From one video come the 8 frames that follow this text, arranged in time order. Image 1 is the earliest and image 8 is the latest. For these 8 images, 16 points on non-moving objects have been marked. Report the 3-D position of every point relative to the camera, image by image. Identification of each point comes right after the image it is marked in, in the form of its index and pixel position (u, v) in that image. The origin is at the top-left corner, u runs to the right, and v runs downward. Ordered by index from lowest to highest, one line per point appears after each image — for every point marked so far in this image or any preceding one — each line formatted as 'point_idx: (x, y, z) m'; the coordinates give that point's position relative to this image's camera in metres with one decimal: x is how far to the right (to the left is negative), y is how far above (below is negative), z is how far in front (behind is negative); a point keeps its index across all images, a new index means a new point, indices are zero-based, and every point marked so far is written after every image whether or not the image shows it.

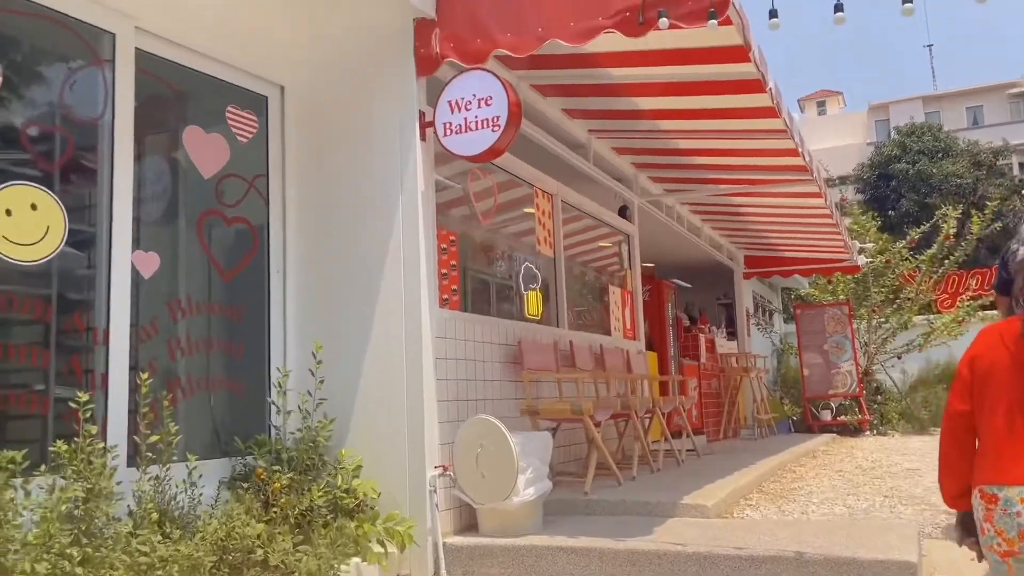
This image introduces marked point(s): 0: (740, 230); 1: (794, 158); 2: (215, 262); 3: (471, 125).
0: (+3.1, +0.8, +11.3) m
1: (+2.3, +1.1, +7.0) m
2: (-1.6, +0.1, +4.5) m
3: (-0.2, +0.9, +4.5) m
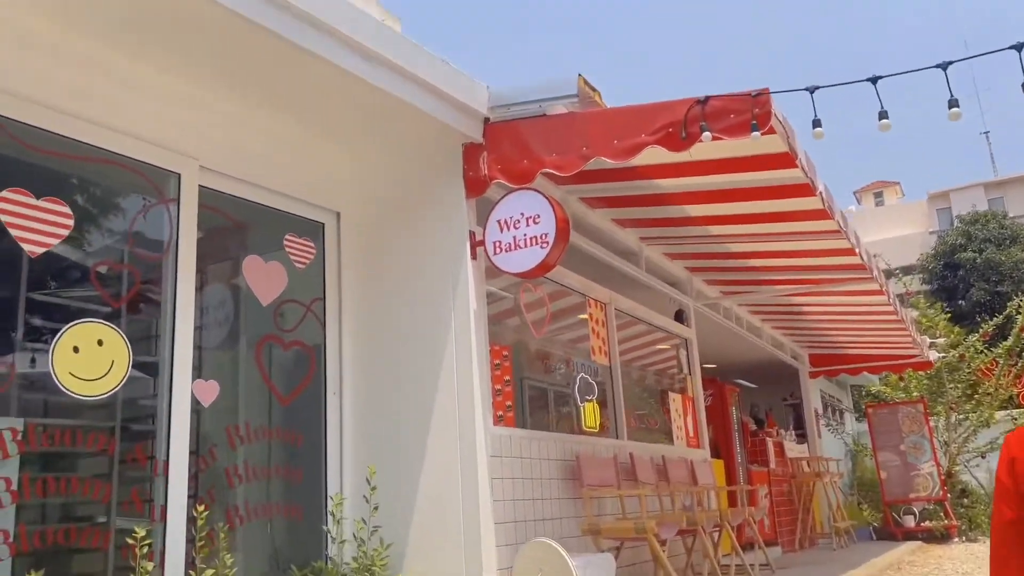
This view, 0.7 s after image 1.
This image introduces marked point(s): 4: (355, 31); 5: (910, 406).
0: (+3.8, -0.5, +11.1) m
1: (+2.8, +0.3, +6.9) m
2: (-1.3, -0.5, +4.5) m
3: (0.0, +0.2, +4.5) m
4: (-0.7, +1.2, +3.9) m
5: (+5.5, -1.6, +11.6) m
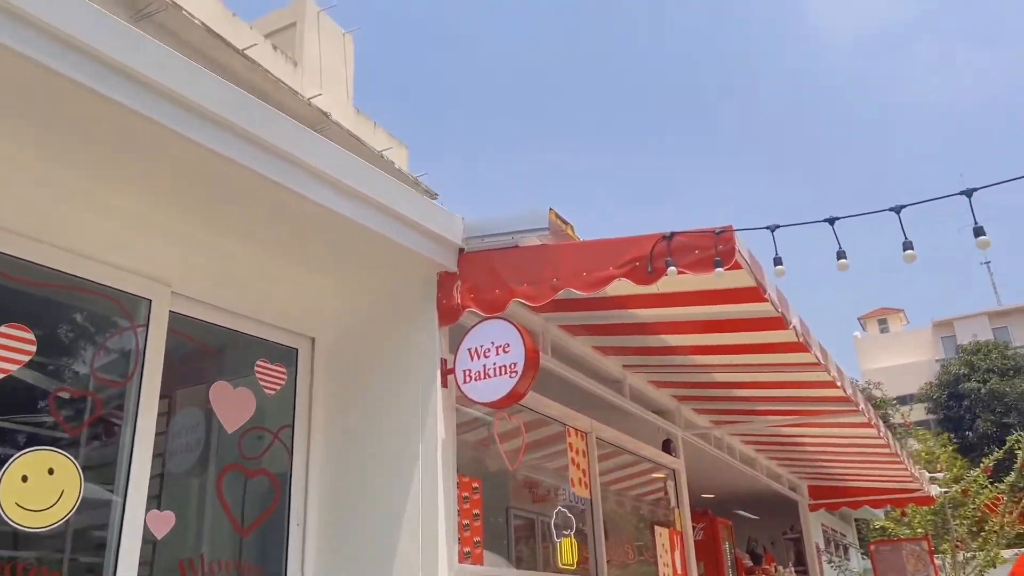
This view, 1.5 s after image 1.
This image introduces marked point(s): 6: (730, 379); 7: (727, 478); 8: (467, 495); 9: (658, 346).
0: (+3.7, -2.2, +10.8) m
1: (+2.6, -0.8, +6.8) m
2: (-1.5, -1.2, +4.4) m
3: (-0.1, -0.5, +4.5) m
4: (-0.9, +0.6, +4.0) m
5: (+5.3, -3.4, +11.2) m
6: (+1.9, -0.8, +7.1) m
7: (+2.8, -2.5, +11.0) m
8: (-0.3, -1.2, +4.8) m
9: (+1.1, -0.5, +6.5) m
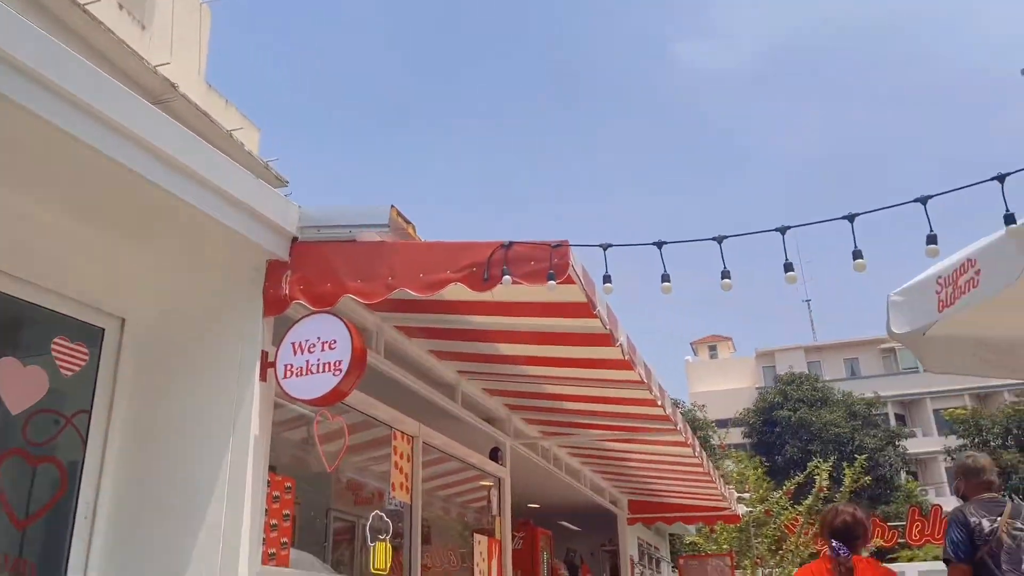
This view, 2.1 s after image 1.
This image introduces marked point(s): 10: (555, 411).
0: (+1.4, -2.5, +11.2) m
1: (+1.2, -1.0, +7.1) m
2: (-2.4, -1.0, +4.0) m
3: (-1.0, -0.4, +4.4) m
4: (-1.6, +0.7, +3.8) m
5: (+2.9, -3.8, +11.8) m
6: (+0.4, -0.9, +7.3) m
7: (+0.5, -2.7, +11.2) m
8: (-1.3, -1.1, +4.6) m
9: (-0.1, -0.5, +6.5) m
10: (+0.4, -1.2, +8.0) m
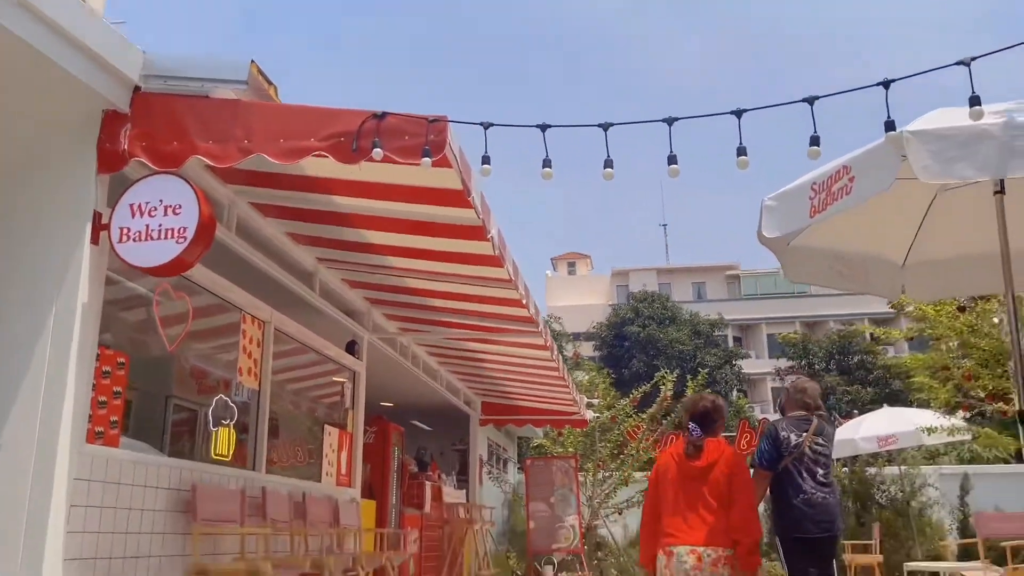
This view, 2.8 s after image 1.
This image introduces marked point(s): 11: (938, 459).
0: (-0.5, -1.2, +11.3) m
1: (+0.1, -0.2, +7.1) m
2: (-3.0, -0.3, +3.4) m
3: (-1.7, +0.3, +3.9) m
4: (-2.0, +1.3, +3.2) m
5: (+0.7, -2.5, +12.2) m
6: (-0.7, 0.0, +7.1) m
7: (-1.4, -1.3, +11.2) m
8: (-2.0, -0.4, +4.2) m
9: (-1.1, +0.3, +6.2) m
10: (-0.9, -0.2, +7.8) m
11: (+7.9, -3.2, +15.6) m
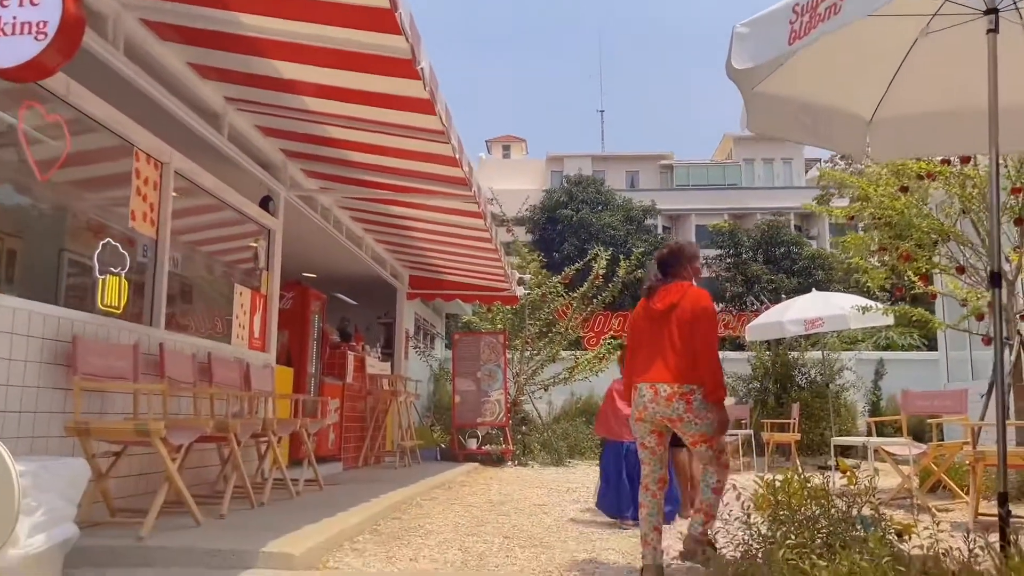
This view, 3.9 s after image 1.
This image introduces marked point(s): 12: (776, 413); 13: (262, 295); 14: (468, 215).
0: (-1.4, +0.5, +10.8) m
1: (-0.5, +0.9, +6.5) m
2: (-3.3, +0.4, +2.7) m
3: (-1.9, +1.0, +3.2) m
4: (-2.2, +1.9, +2.3) m
5: (-0.3, -0.7, +12.0) m
6: (-1.3, +1.2, +6.4) m
7: (-2.3, +0.4, +10.6) m
8: (-2.3, +0.4, +3.5) m
9: (-1.6, +1.4, +5.5) m
10: (-1.5, +1.1, +7.2) m
11: (+6.6, -1.1, +16.0) m
12: (+4.1, -2.0, +13.2) m
13: (-2.1, -0.1, +7.1) m
14: (-0.5, +0.7, +8.4) m
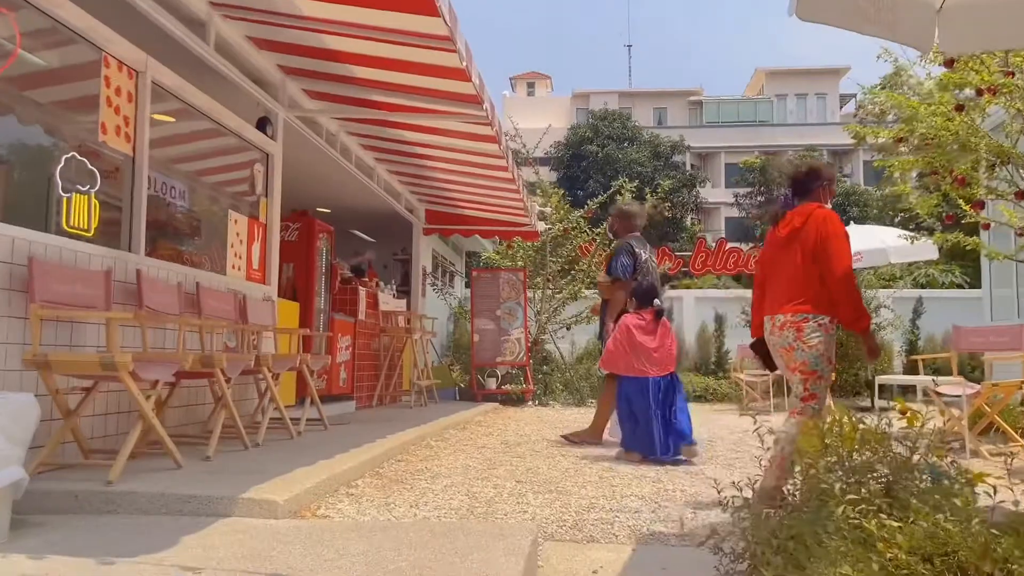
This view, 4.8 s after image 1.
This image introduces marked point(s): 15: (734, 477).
0: (-1.1, +1.3, +10.2) m
1: (-0.4, +1.5, +5.9) m
2: (-3.3, +0.7, +2.3) m
3: (-1.9, +1.3, +2.7) m
4: (-2.2, +2.2, +1.7) m
5: (0.0, +0.2, +11.5) m
6: (-1.2, +1.7, +5.9) m
7: (-2.0, +1.2, +10.1) m
8: (-2.3, +0.7, +3.1) m
9: (-1.5, +1.8, +4.9) m
10: (-1.4, +1.6, +6.7) m
11: (+7.0, +0.1, +15.3) m
12: (+4.4, -1.0, +12.6) m
13: (-2.0, +0.5, +6.7) m
14: (-0.3, +1.4, +7.8) m
15: (+1.3, -1.1, +5.0) m
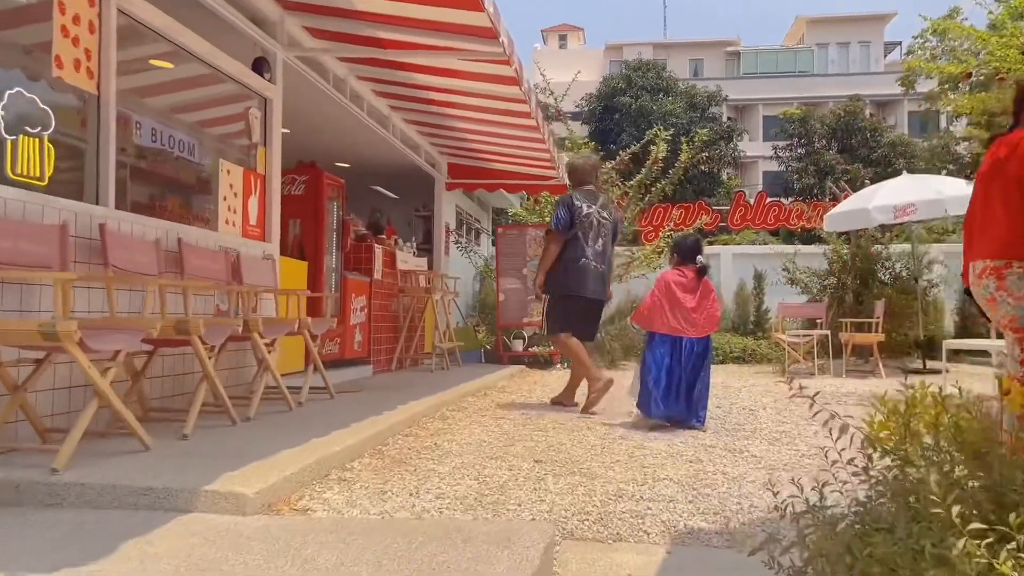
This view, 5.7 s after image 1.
0: (-0.8, +1.8, +9.6) m
1: (-0.2, +1.8, +5.3) m
2: (-3.3, +0.7, +1.8) m
3: (-1.9, +1.4, +2.1) m
4: (-2.3, +2.2, +1.1) m
5: (+0.3, +0.8, +10.9) m
6: (-1.0, +1.9, +5.3) m
7: (-1.8, +1.7, +9.5) m
8: (-2.3, +0.8, +2.5) m
9: (-1.4, +2.0, +4.3) m
10: (-1.2, +2.0, +6.0) m
11: (+7.5, +0.9, +14.4) m
12: (+4.8, -0.3, +11.9) m
13: (-1.8, +0.8, +6.1) m
14: (-0.1, +1.8, +7.2) m
15: (+1.4, -0.9, +4.4) m
